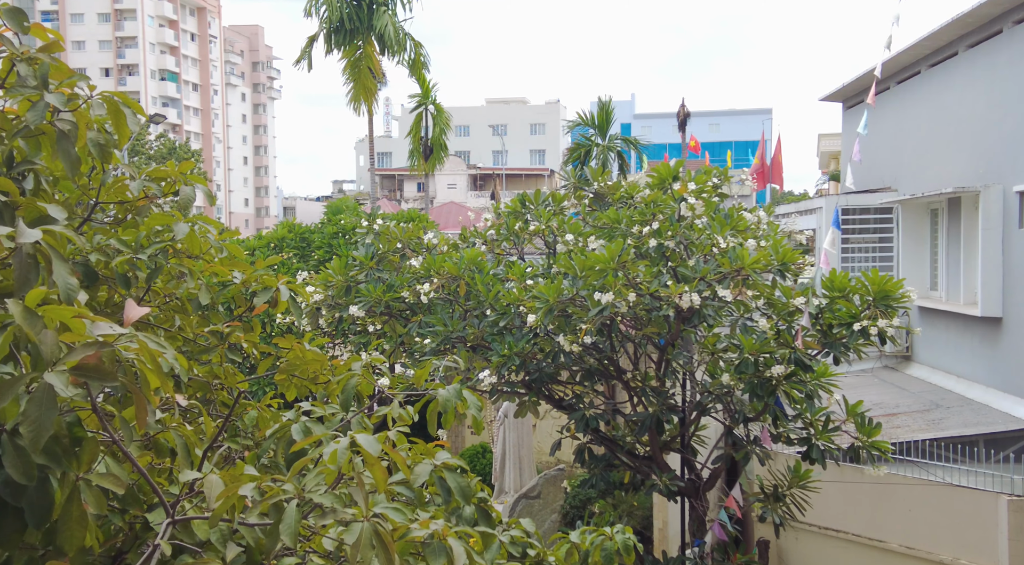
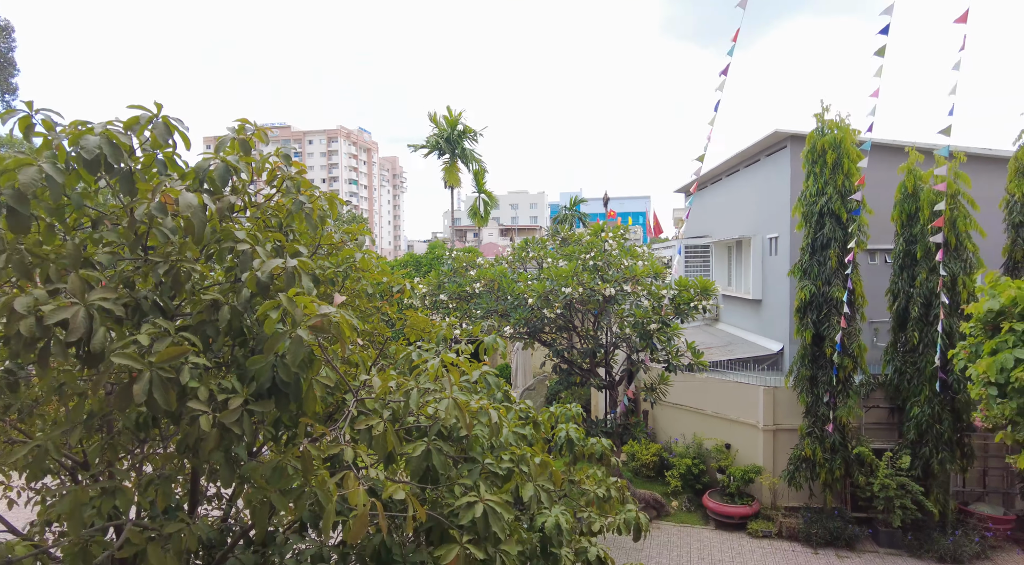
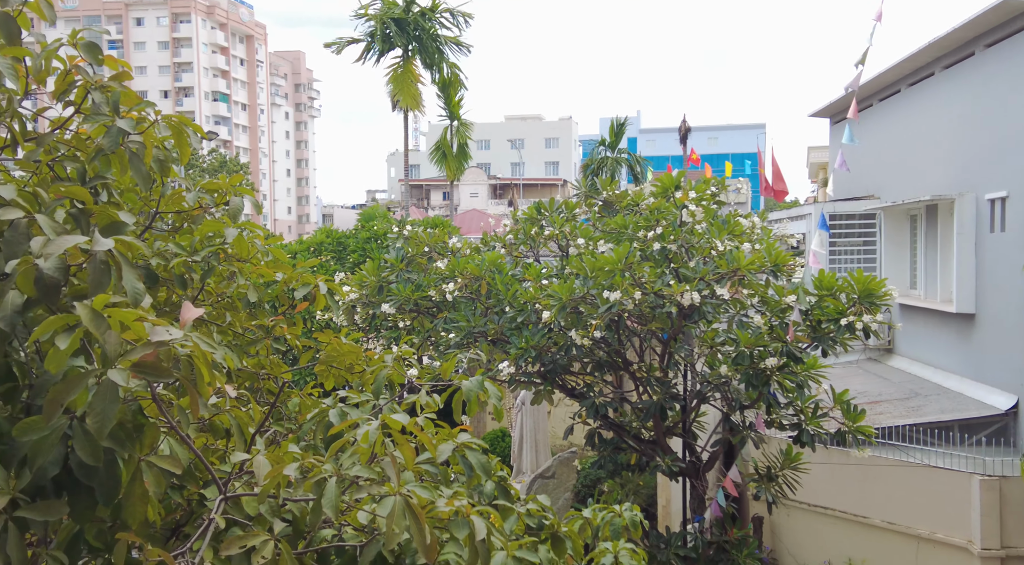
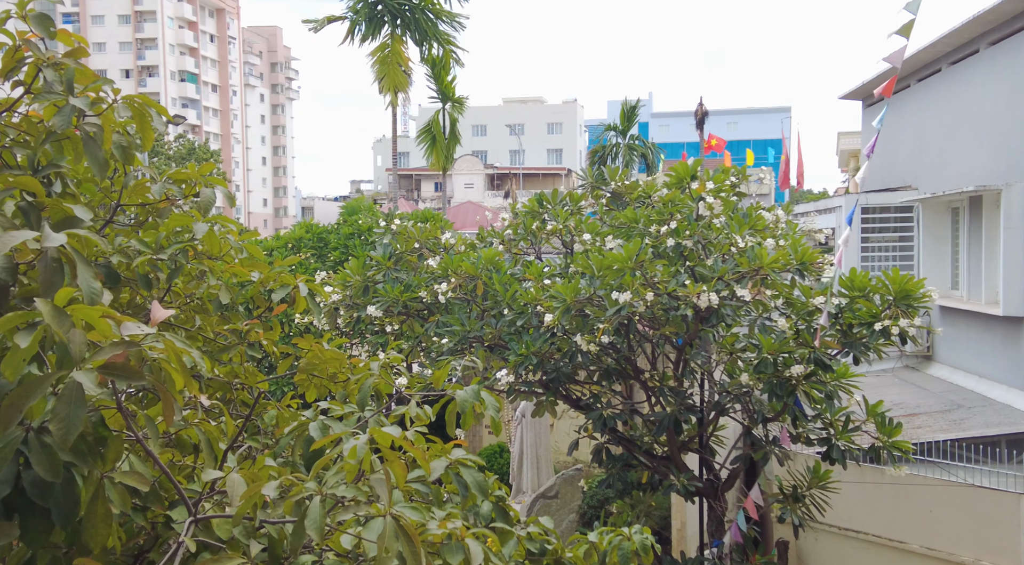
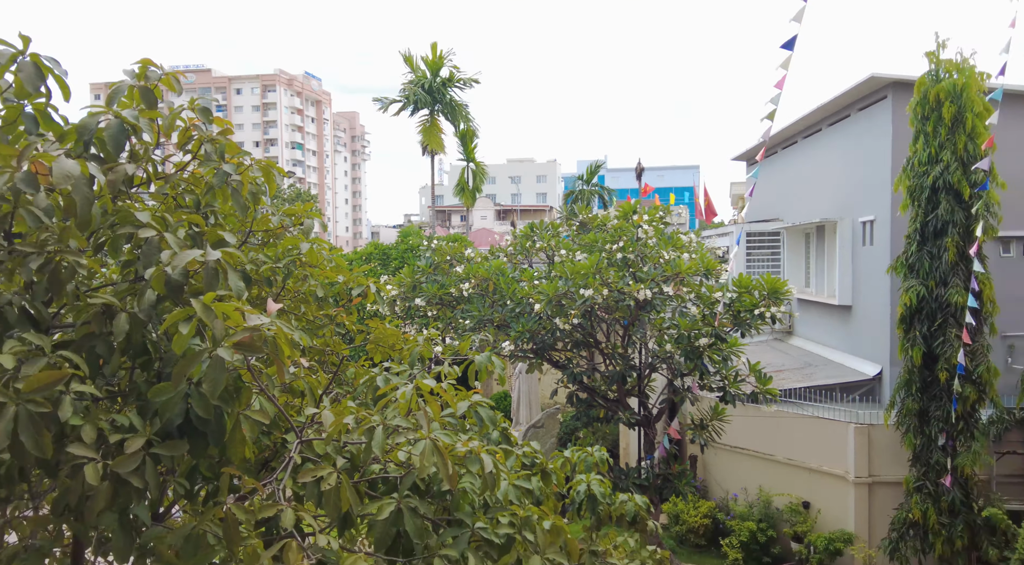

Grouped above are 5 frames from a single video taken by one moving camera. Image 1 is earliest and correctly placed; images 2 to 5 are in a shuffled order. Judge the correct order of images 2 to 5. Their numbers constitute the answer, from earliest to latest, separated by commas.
4, 3, 5, 2
